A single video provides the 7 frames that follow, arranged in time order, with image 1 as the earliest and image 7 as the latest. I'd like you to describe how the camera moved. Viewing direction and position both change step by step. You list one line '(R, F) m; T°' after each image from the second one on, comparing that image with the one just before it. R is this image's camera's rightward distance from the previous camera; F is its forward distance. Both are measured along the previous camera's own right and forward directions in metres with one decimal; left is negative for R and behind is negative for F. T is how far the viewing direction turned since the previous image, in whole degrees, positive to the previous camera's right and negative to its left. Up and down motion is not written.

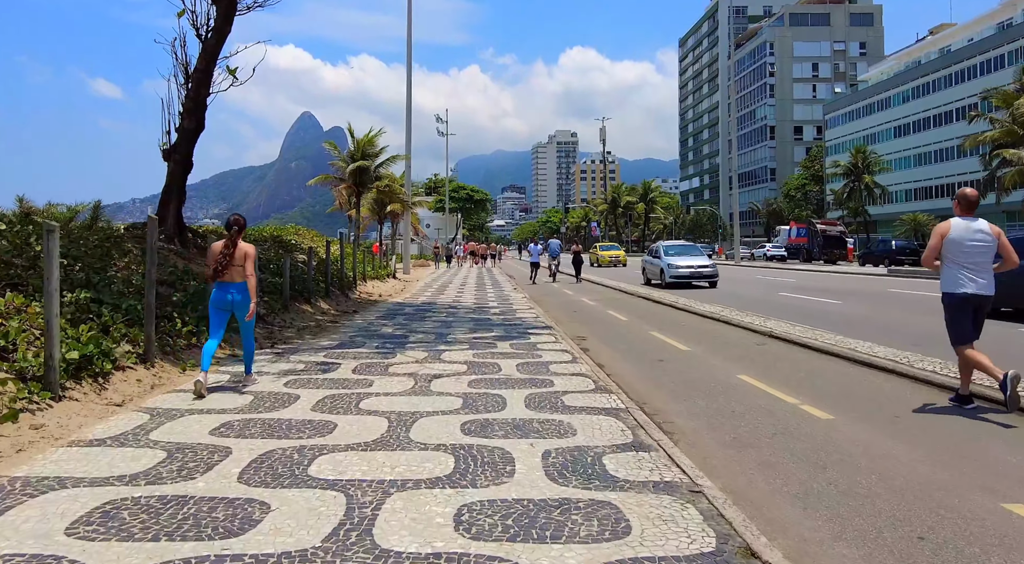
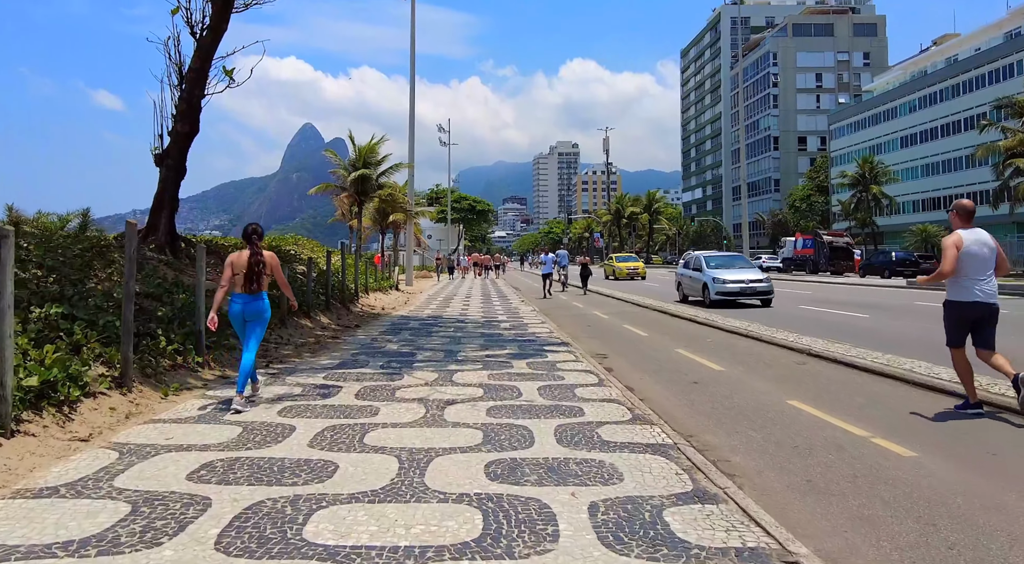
(-0.2, +0.9) m; 0°
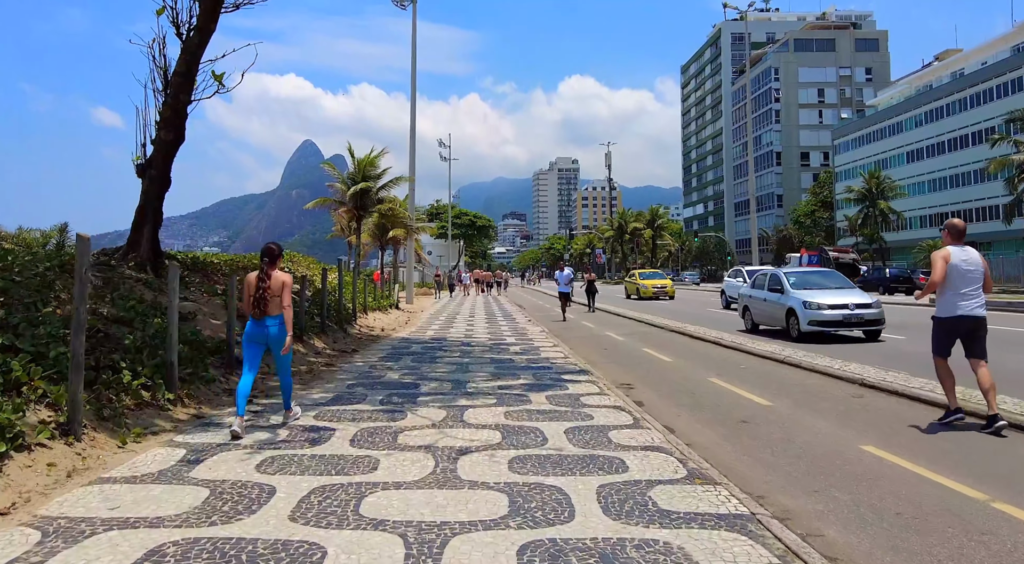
(-0.1, -0.8) m; 0°
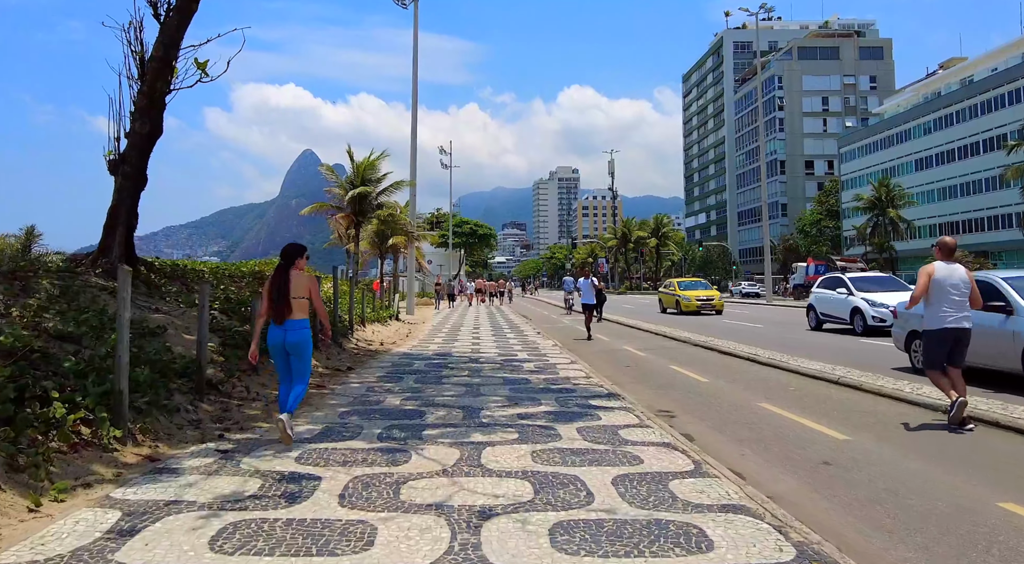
(-0.2, +1.4) m; 0°
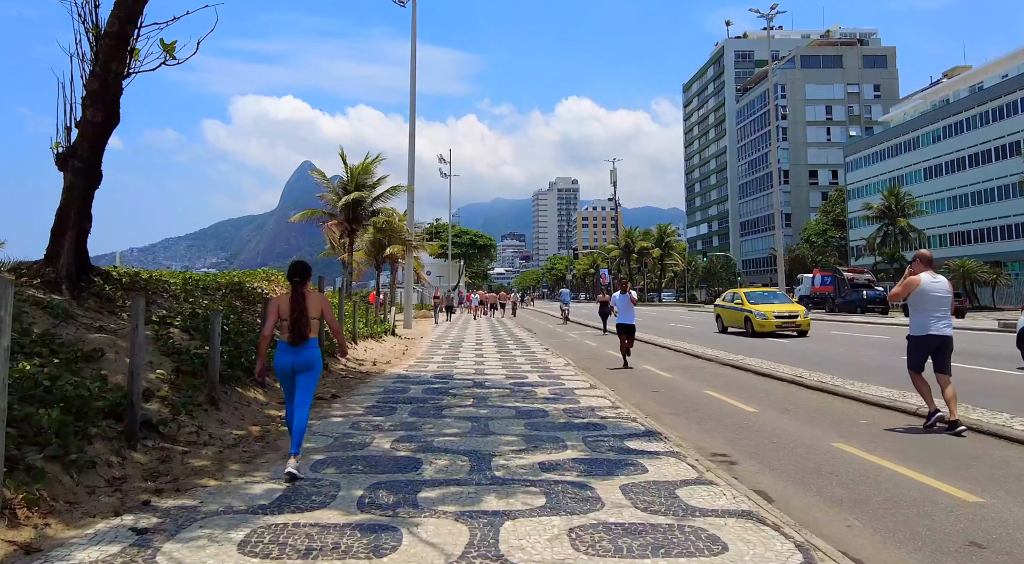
(-0.2, +1.7) m; 0°
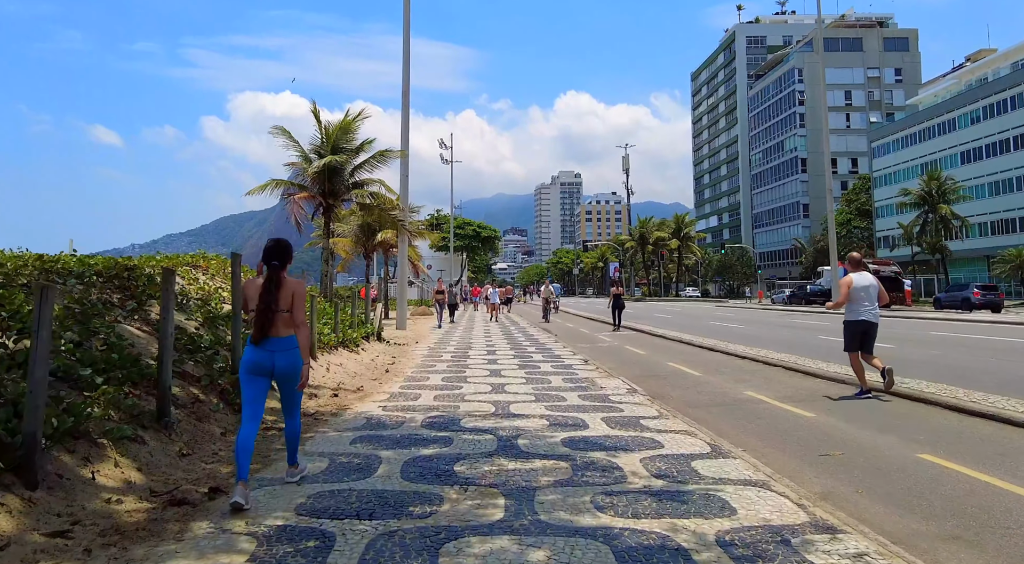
(-0.5, +5.2) m; 0°
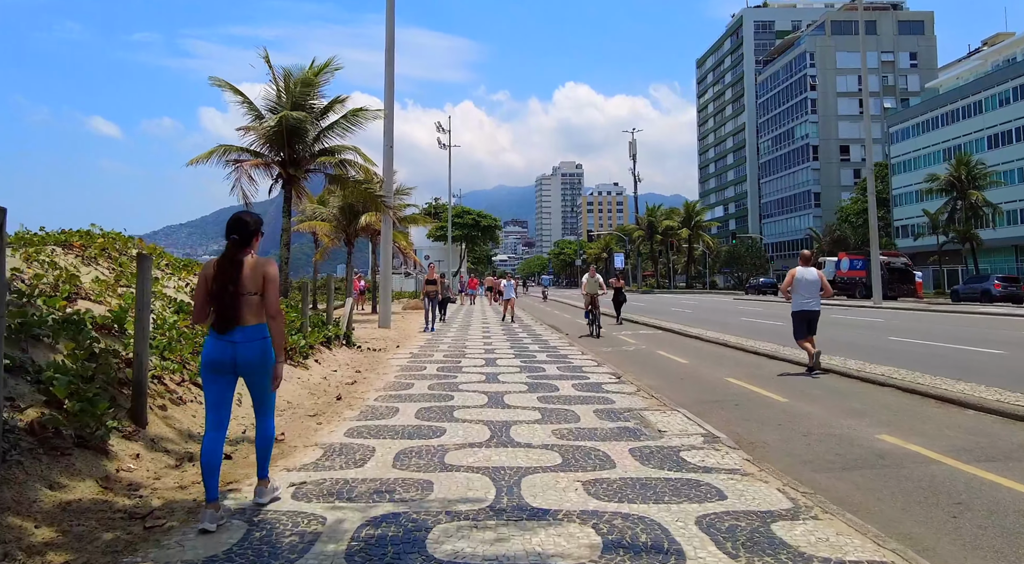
(-0.1, +3.7) m; 0°
